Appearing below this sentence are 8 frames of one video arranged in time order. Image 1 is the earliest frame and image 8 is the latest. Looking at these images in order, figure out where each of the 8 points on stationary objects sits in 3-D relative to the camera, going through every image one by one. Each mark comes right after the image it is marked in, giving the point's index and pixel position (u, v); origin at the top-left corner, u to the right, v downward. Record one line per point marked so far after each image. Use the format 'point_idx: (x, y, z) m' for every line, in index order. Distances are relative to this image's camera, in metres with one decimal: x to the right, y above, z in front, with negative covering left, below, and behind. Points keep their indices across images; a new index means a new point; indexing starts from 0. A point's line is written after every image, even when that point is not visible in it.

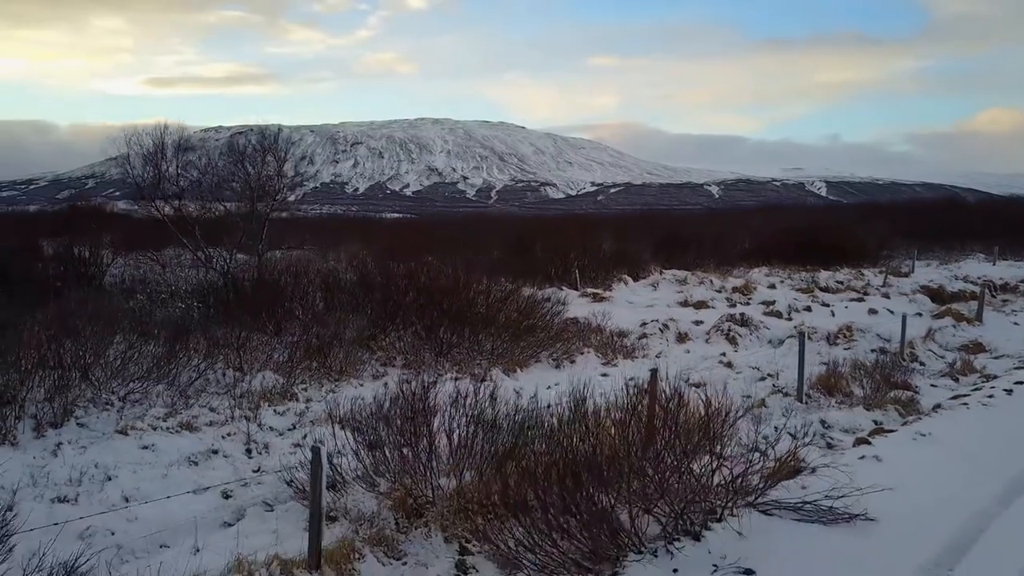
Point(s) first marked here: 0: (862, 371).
0: (+6.6, -1.6, +15.4) m
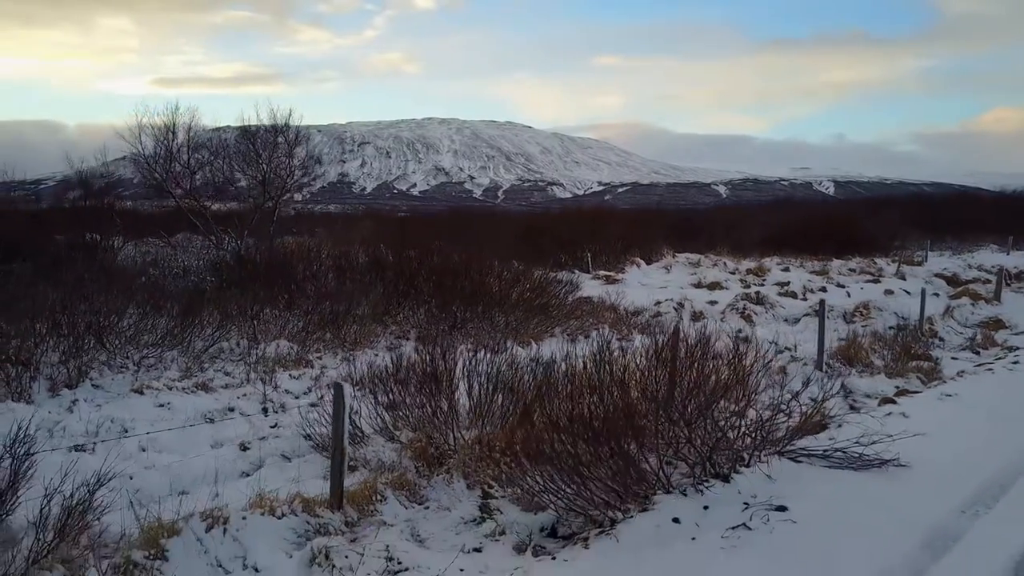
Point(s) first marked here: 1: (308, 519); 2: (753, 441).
0: (+6.9, -1.0, +15.2) m
1: (-1.6, -1.8, +6.4) m
2: (+2.3, -1.3, +7.9) m
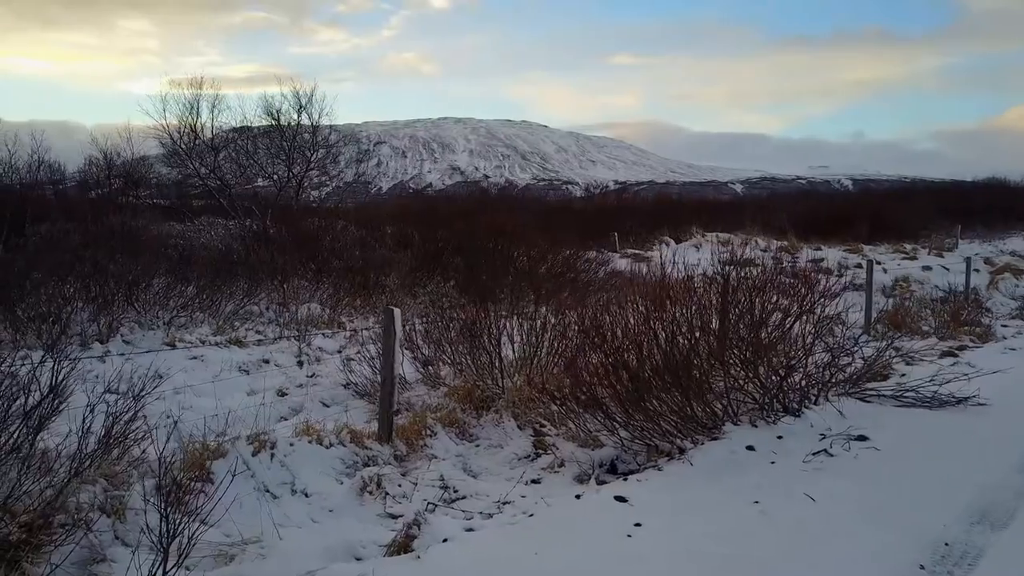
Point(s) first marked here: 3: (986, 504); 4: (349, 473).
0: (+7.5, -0.4, +14.7) m
1: (-1.2, -1.2, +6.1) m
2: (+2.8, -0.7, +7.5) m
3: (+2.7, -1.2, +4.6) m
4: (-1.2, -1.3, +5.8) m
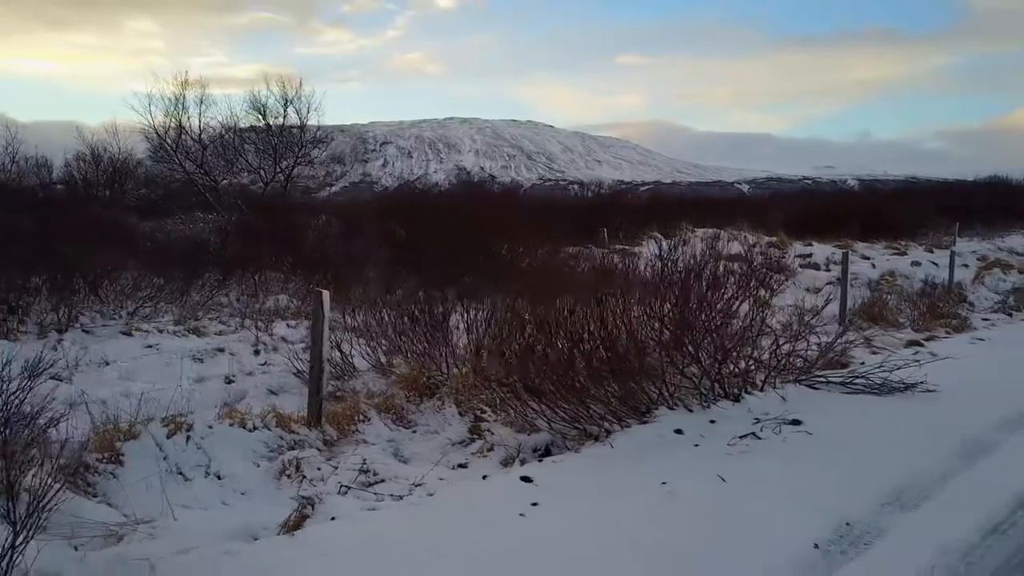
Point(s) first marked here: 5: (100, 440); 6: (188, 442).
0: (+7.1, -0.3, +14.5) m
1: (-1.7, -1.1, +6.0) m
2: (+2.3, -0.6, +7.4) m
3: (+2.2, -1.1, +4.5) m
4: (-1.7, -1.2, +5.7) m
5: (-2.7, -1.0, +5.2) m
6: (-2.2, -1.0, +5.5) m
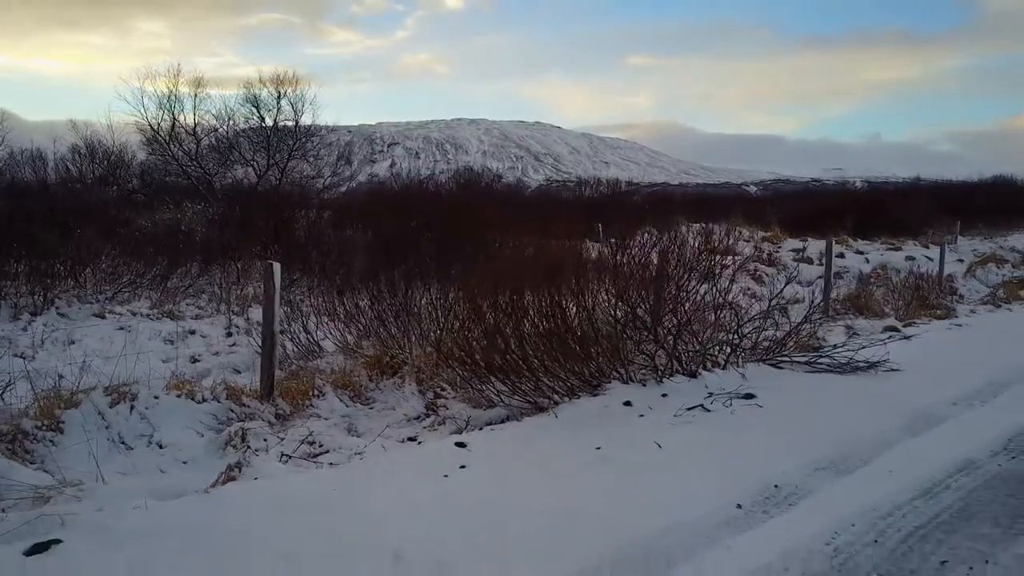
0: (+6.8, -0.1, +14.4) m
1: (-2.1, -0.9, +5.9) m
2: (+1.9, -0.4, +7.3) m
3: (+1.8, -0.9, +4.4) m
4: (-2.1, -1.0, +5.6) m
5: (-3.0, -0.8, +5.2) m
6: (-2.6, -0.8, +5.5) m
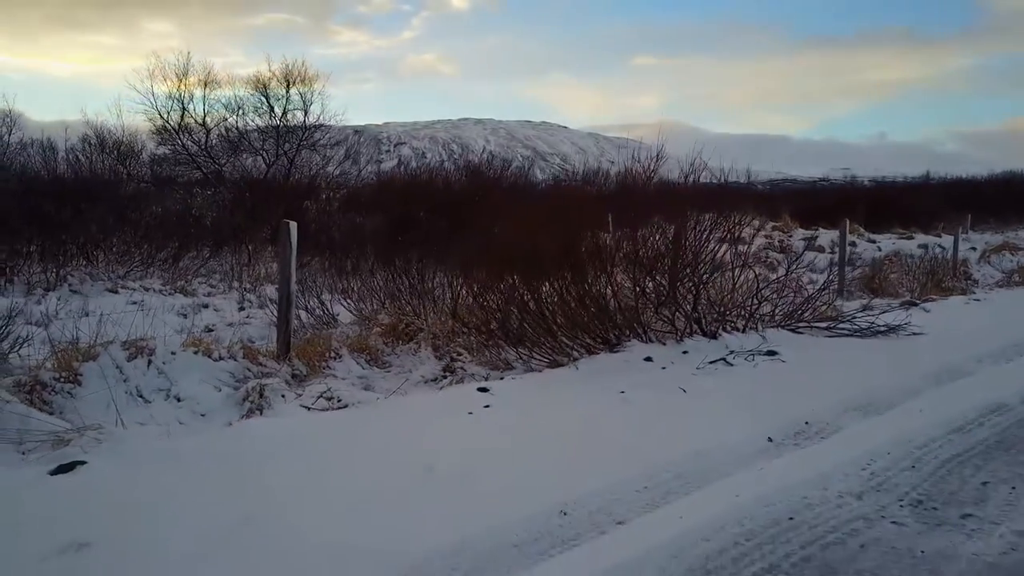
0: (+7.0, +0.2, +14.3) m
1: (-1.9, -0.6, +5.9) m
2: (+2.1, -0.1, +7.2) m
3: (+1.9, -0.6, +4.3) m
4: (-1.9, -0.7, +5.6) m
5: (-2.9, -0.5, +5.2) m
6: (-2.4, -0.5, +5.4) m
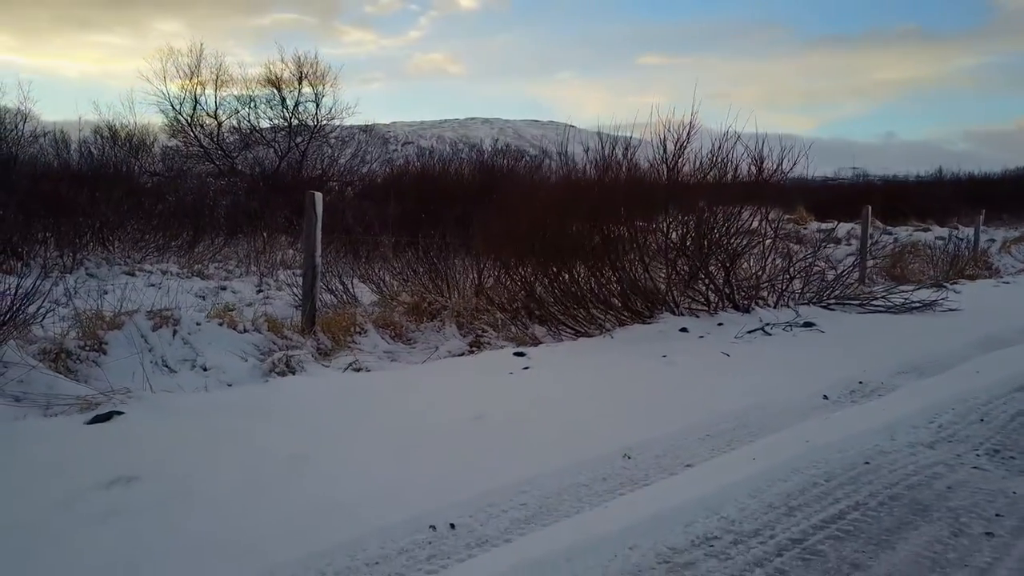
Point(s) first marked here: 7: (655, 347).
0: (+7.3, +0.4, +14.1) m
1: (-1.7, -0.4, +5.8) m
2: (+2.3, +0.1, +7.1) m
3: (+2.1, -0.4, +4.2) m
4: (-1.7, -0.5, +5.5) m
5: (-2.7, -0.2, +5.1) m
6: (-2.2, -0.3, +5.3) m
7: (+0.8, -0.3, +4.6) m
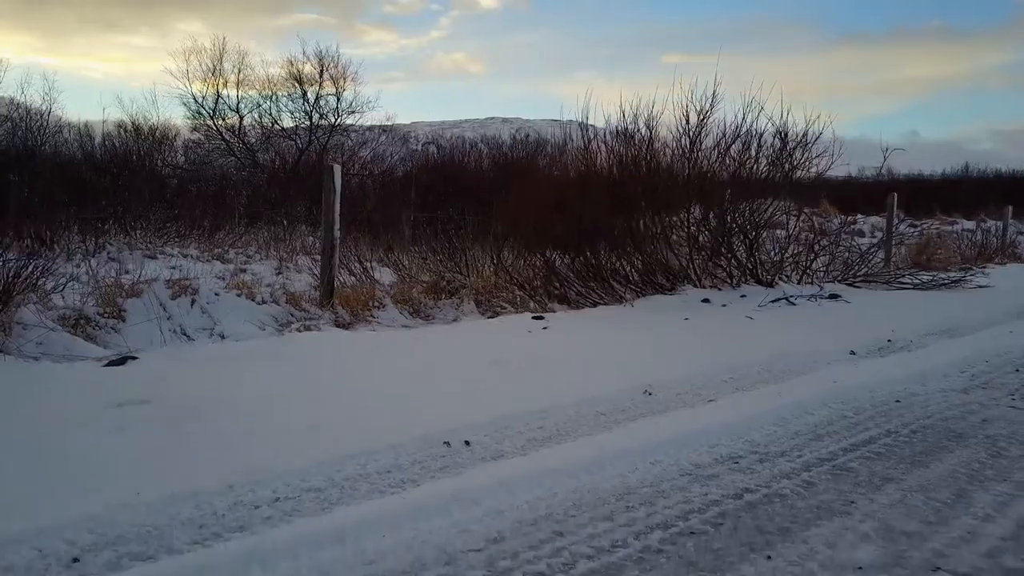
0: (+7.6, +0.6, +13.9) m
1: (-1.6, -0.2, +5.8) m
2: (+2.5, +0.3, +7.0) m
3: (+2.2, -0.2, +4.1) m
4: (-1.6, -0.3, +5.5) m
5: (-2.6, 0.0, +5.1) m
6: (-2.1, -0.1, +5.3) m
7: (+0.9, -0.1, +4.5) m
